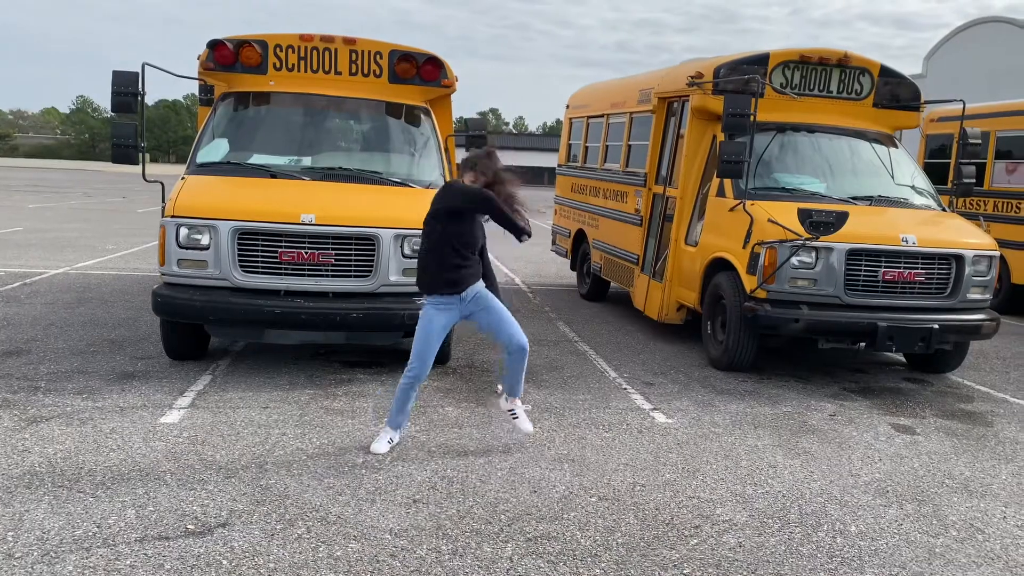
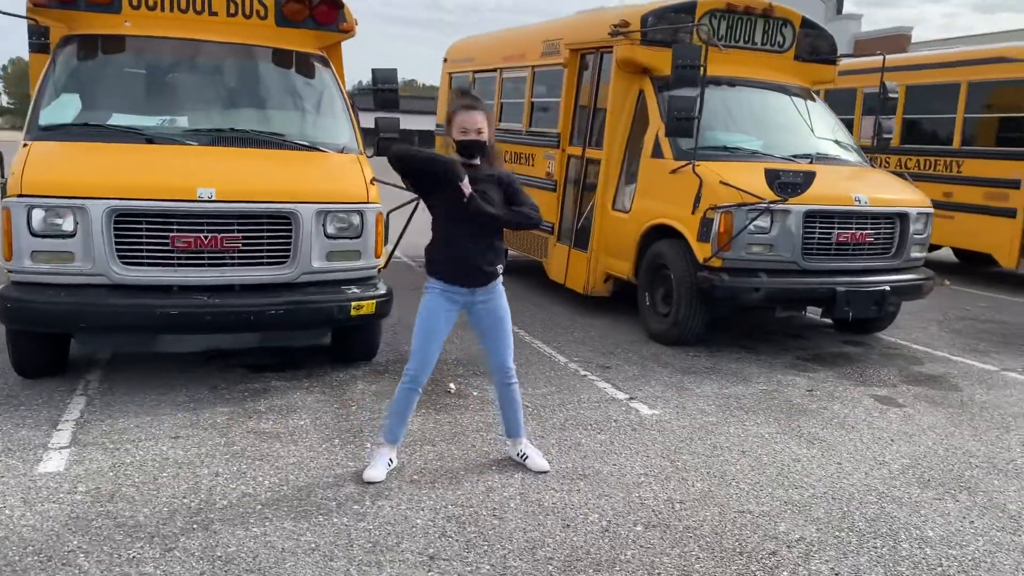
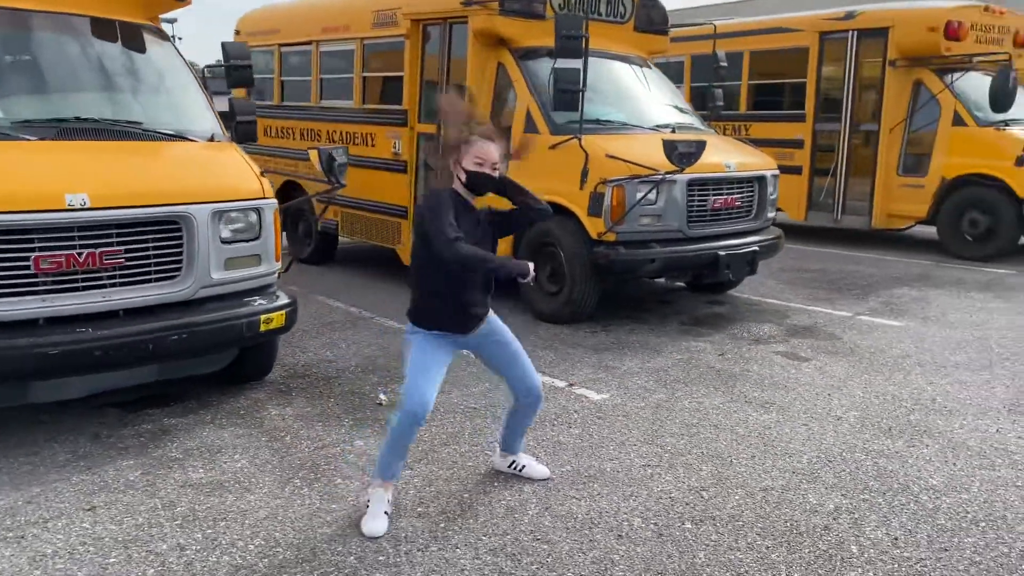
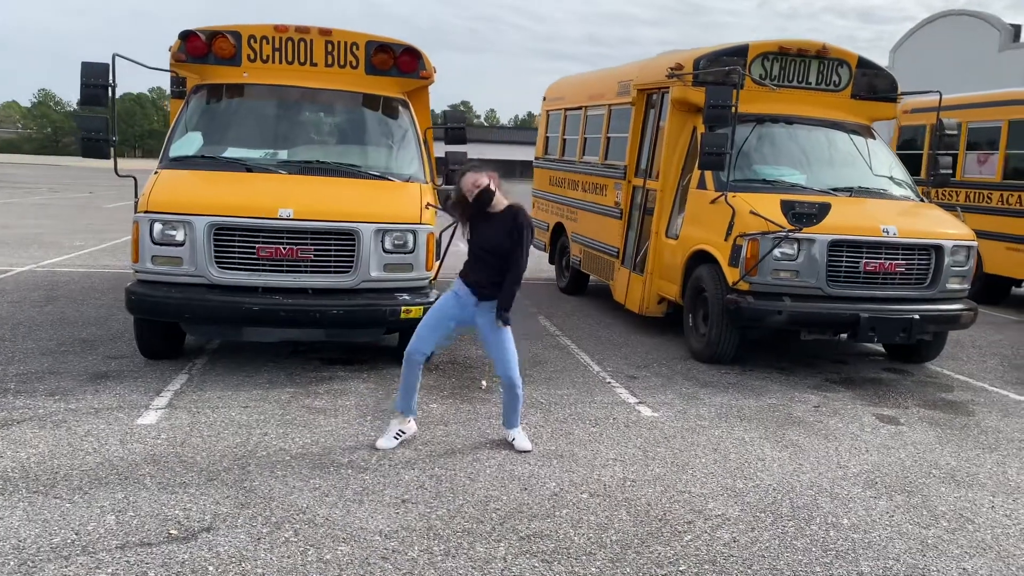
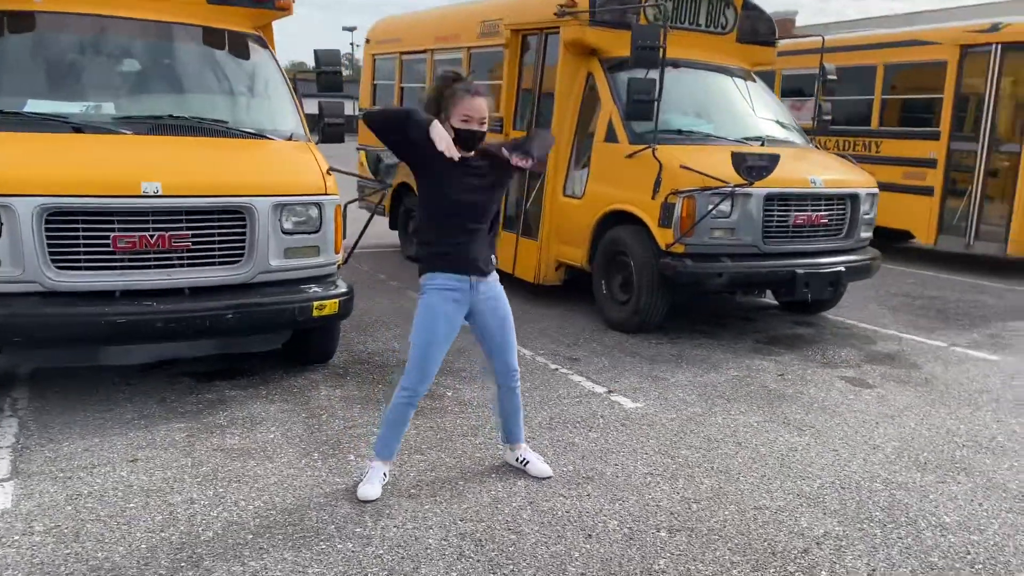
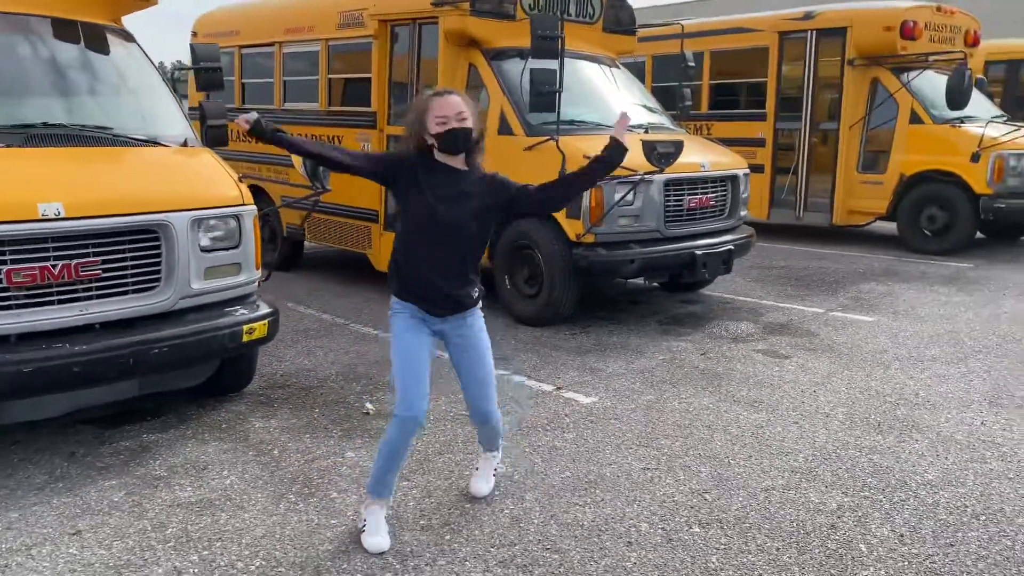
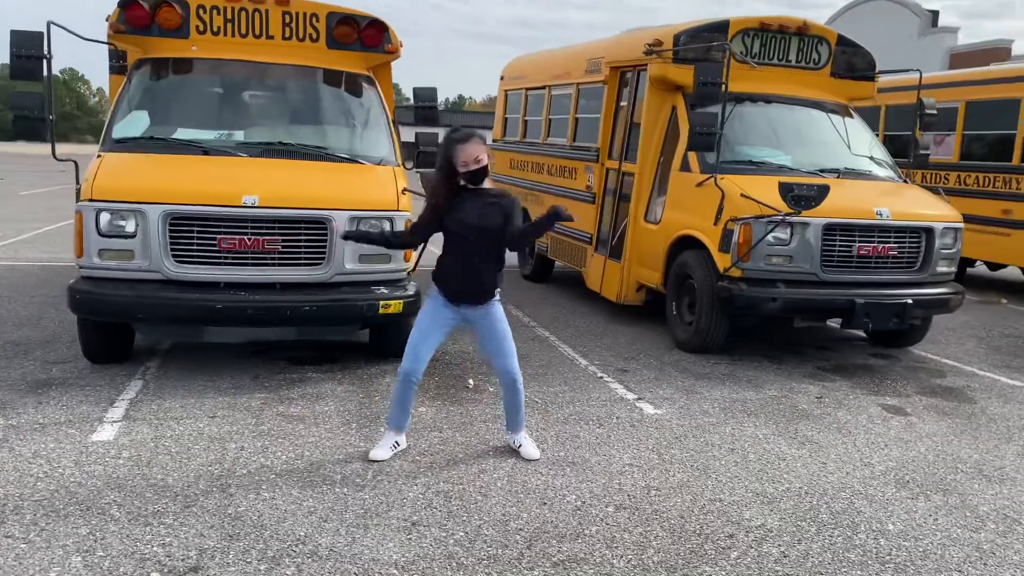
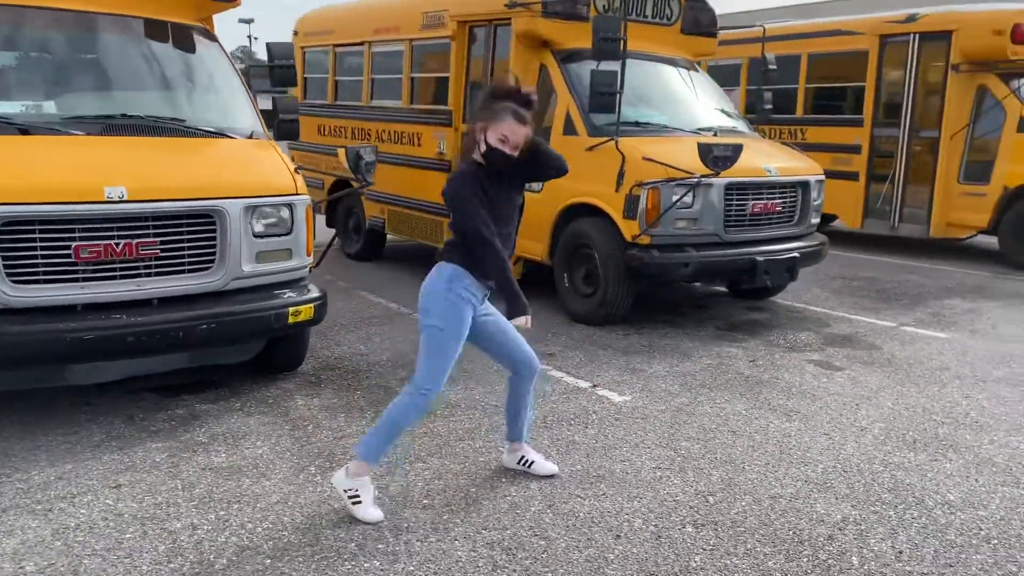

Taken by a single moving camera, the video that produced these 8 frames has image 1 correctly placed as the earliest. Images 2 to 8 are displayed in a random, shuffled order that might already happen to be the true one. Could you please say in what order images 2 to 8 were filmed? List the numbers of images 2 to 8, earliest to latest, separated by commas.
4, 7, 2, 5, 8, 3, 6
